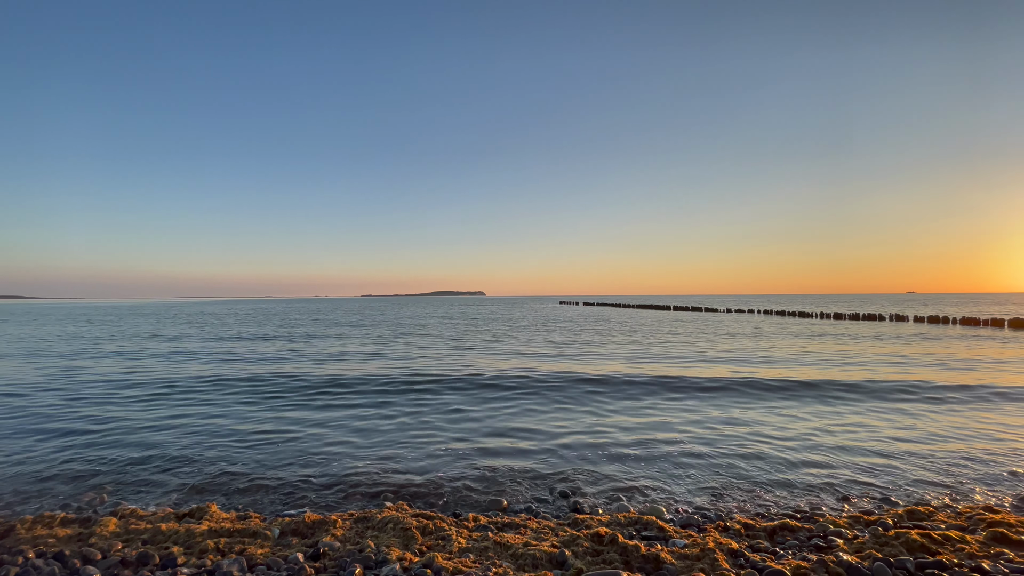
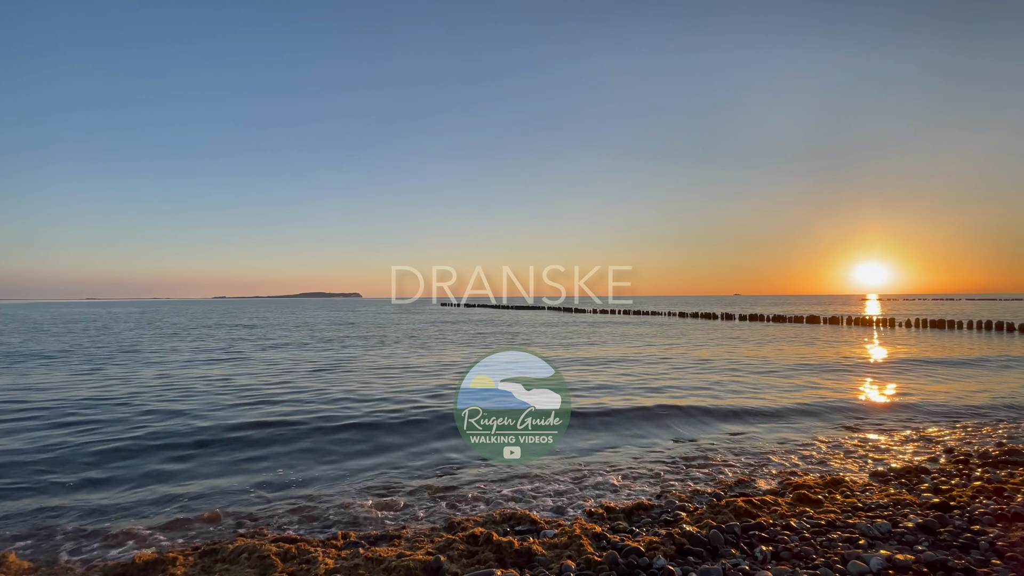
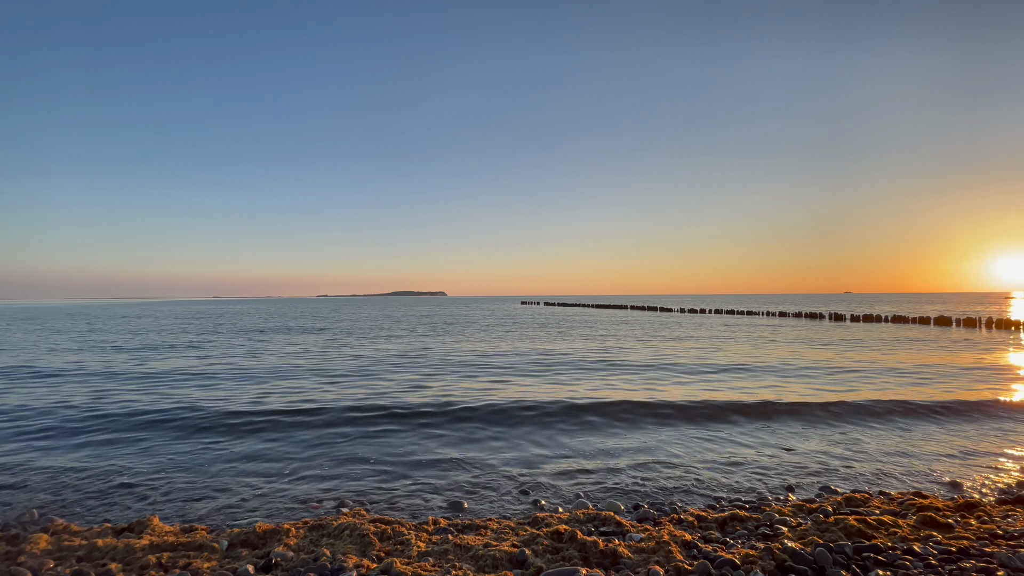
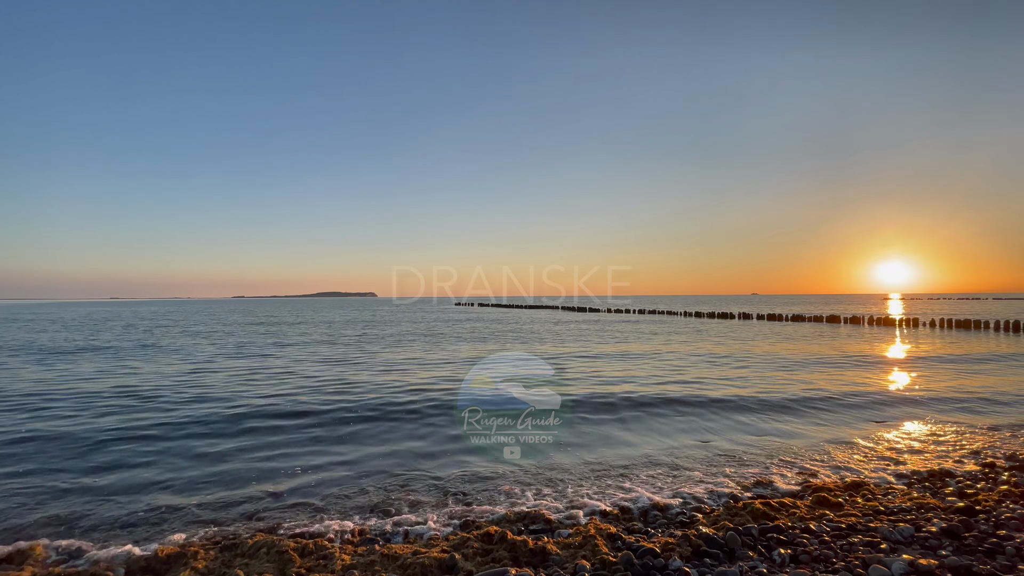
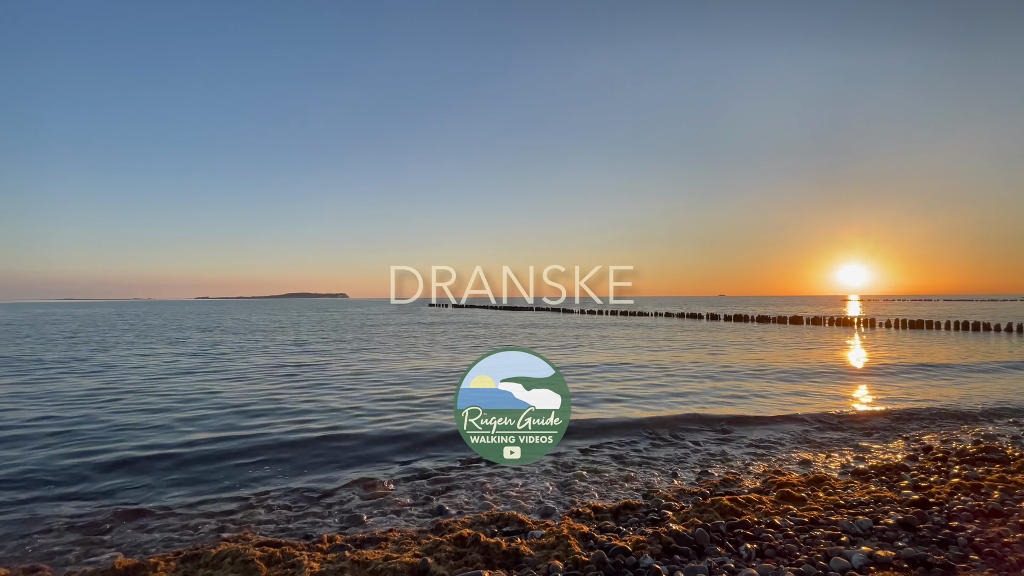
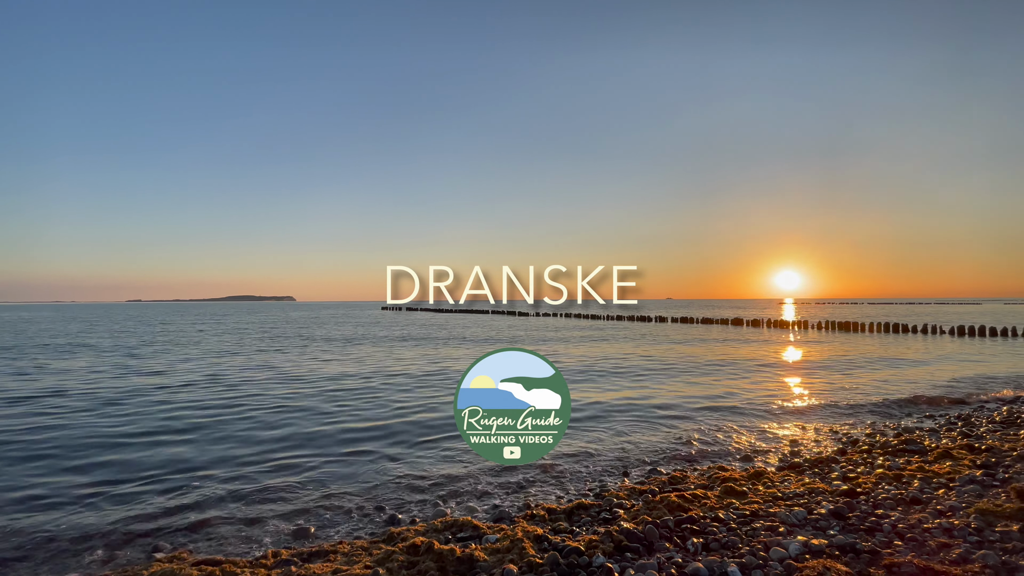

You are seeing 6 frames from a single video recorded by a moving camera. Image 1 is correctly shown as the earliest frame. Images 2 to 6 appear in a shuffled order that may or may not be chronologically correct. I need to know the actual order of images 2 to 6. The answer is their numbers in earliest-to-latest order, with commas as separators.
3, 4, 2, 5, 6
